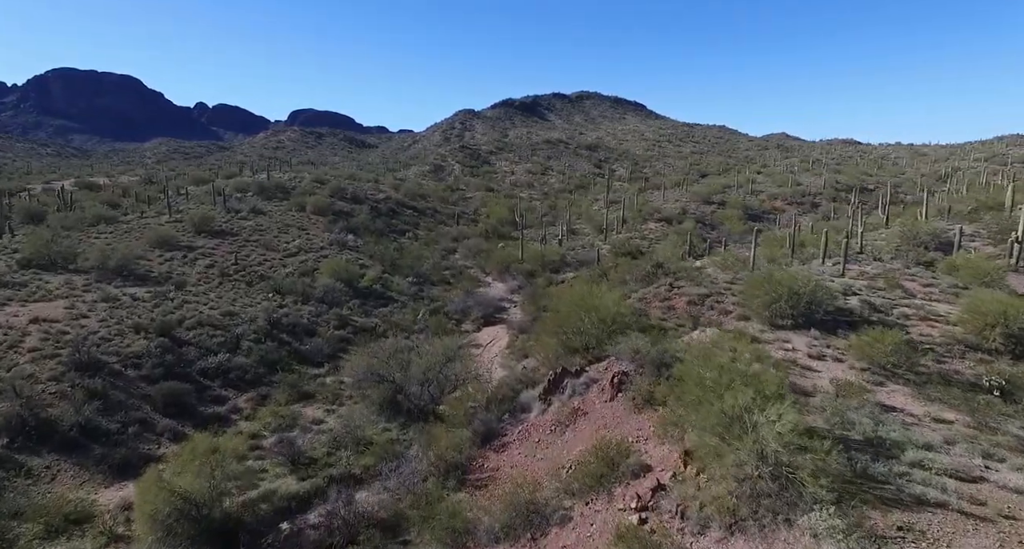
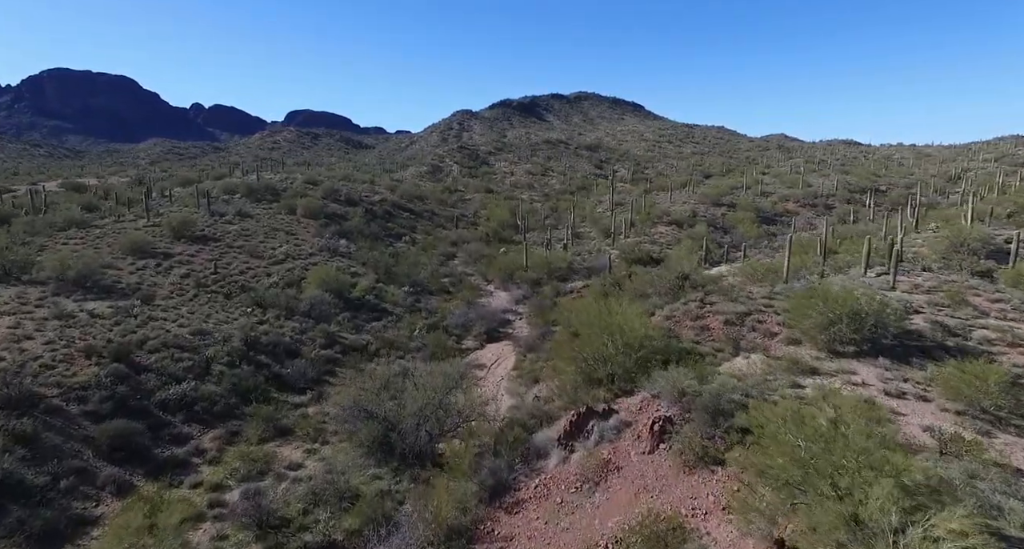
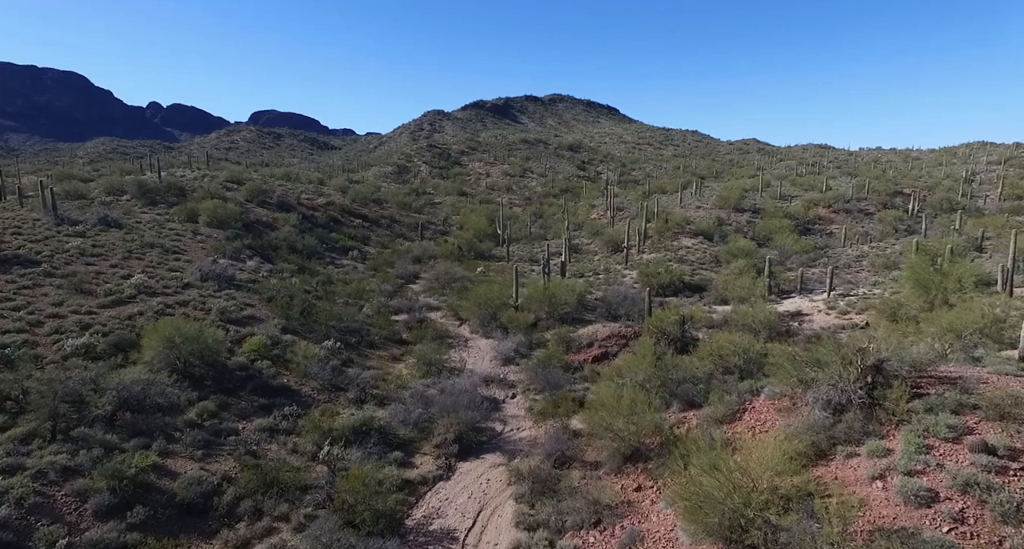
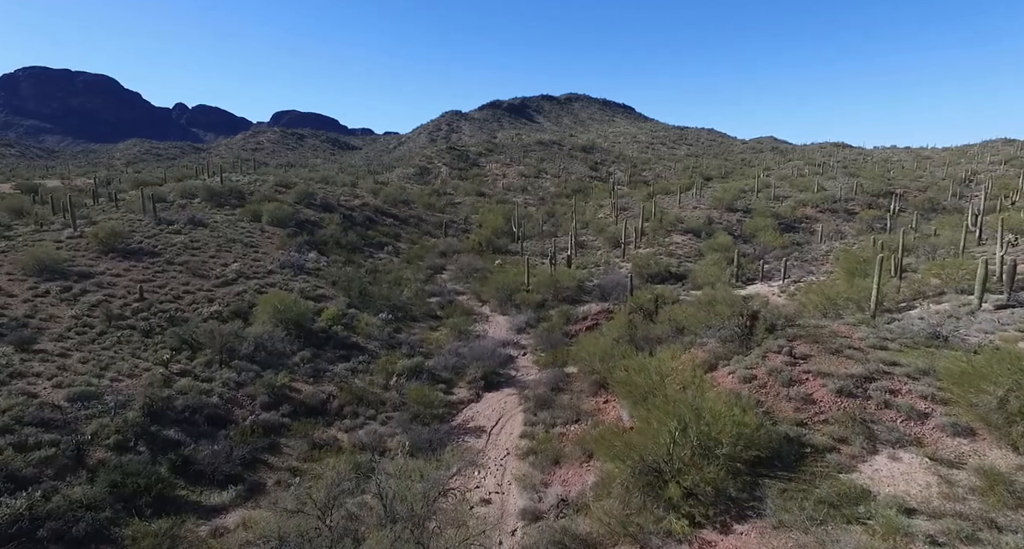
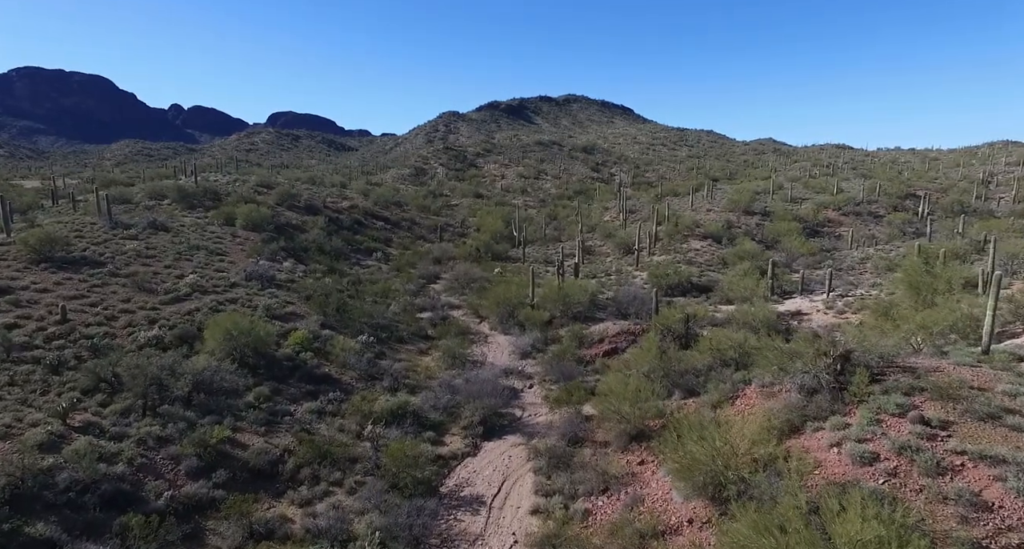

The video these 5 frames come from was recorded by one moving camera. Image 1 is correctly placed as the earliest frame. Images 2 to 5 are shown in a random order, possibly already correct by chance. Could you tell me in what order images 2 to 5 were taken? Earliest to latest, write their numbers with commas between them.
2, 4, 5, 3
